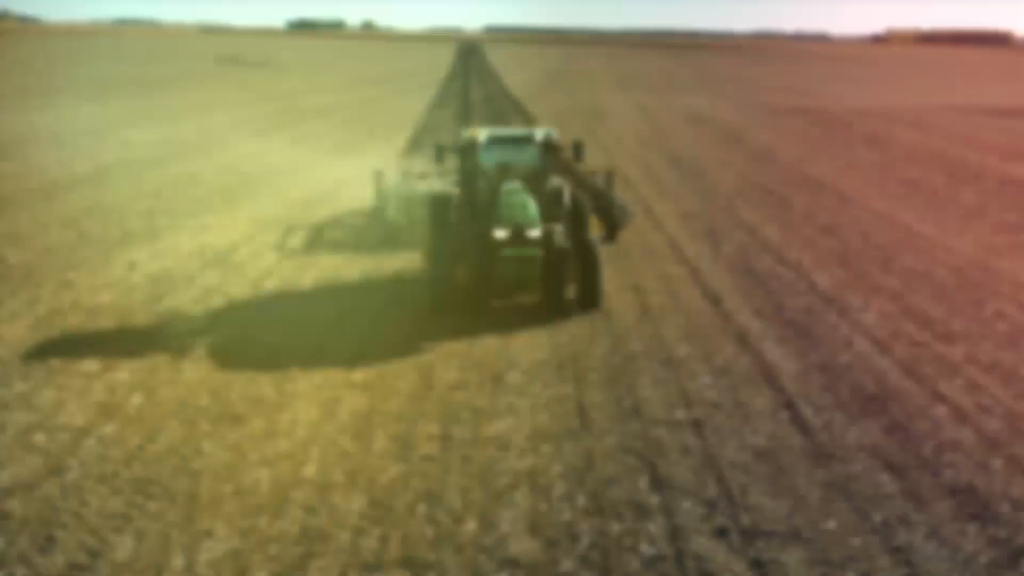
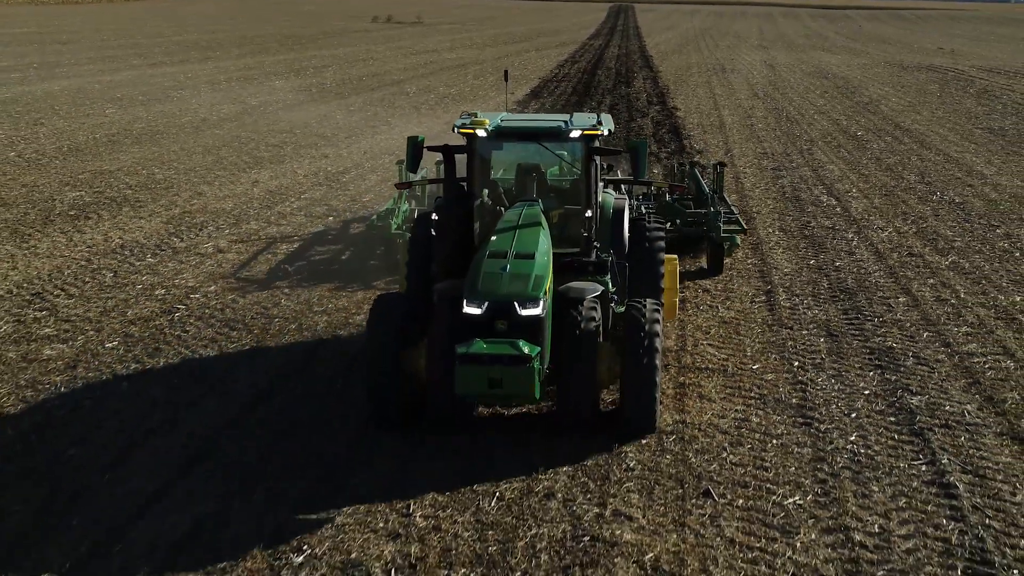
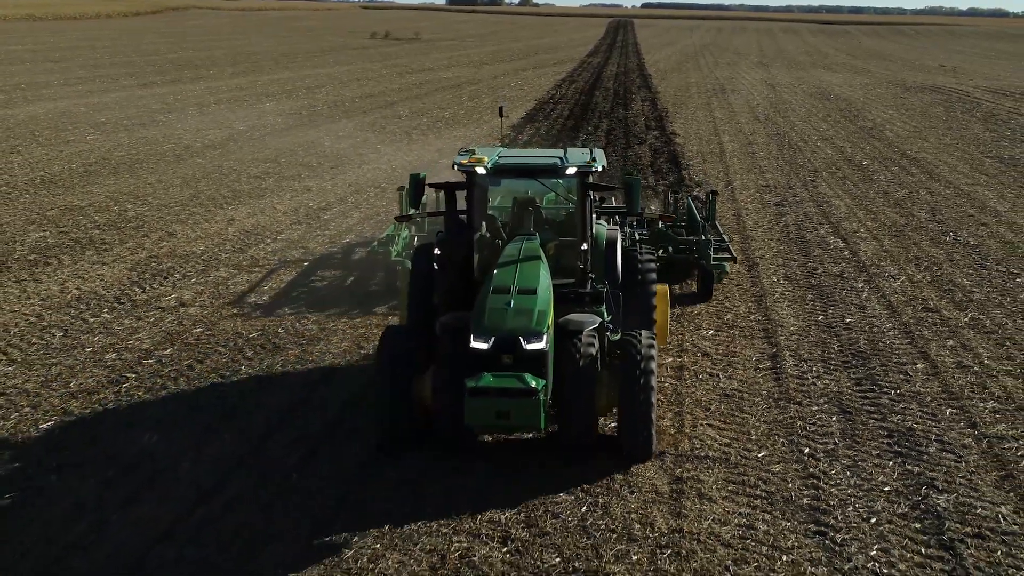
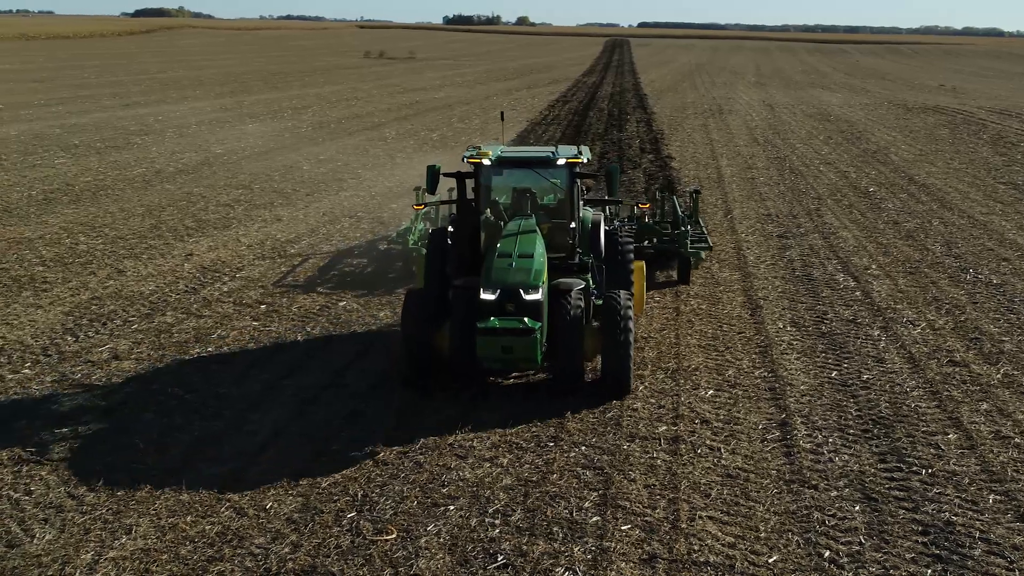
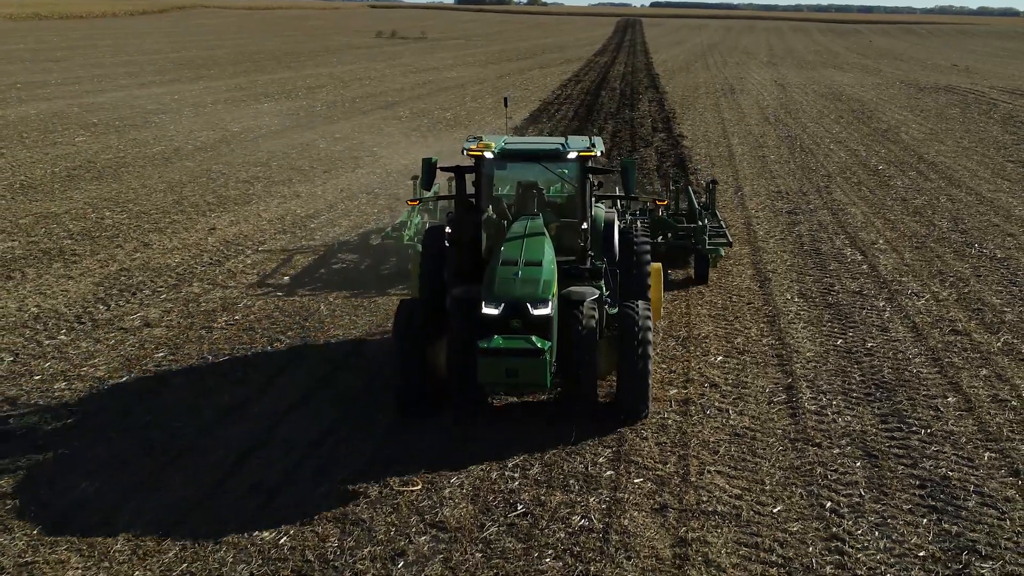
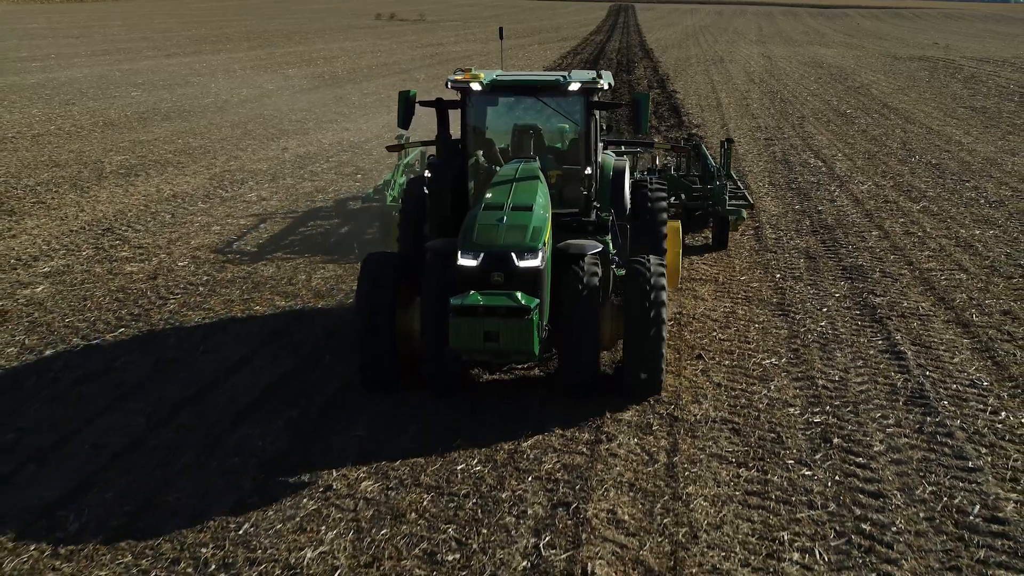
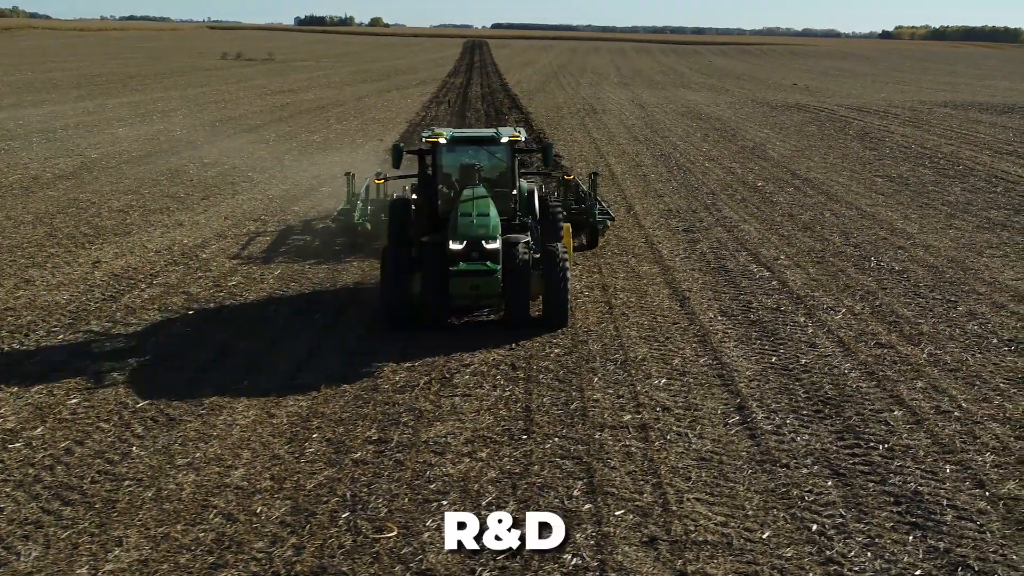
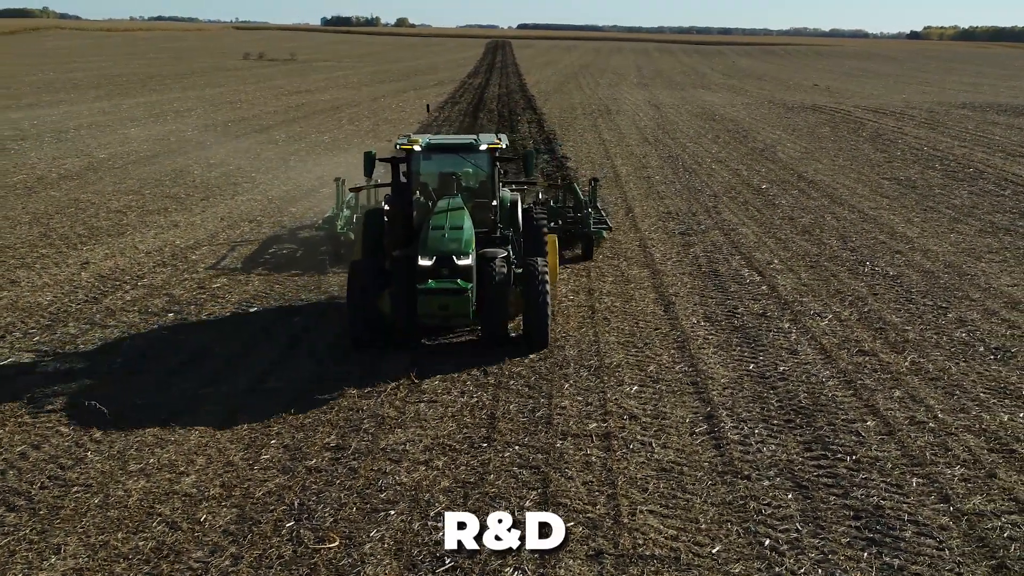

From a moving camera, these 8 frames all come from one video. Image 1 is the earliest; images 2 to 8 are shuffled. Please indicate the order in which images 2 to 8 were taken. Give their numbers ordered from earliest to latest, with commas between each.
7, 8, 4, 5, 3, 2, 6
